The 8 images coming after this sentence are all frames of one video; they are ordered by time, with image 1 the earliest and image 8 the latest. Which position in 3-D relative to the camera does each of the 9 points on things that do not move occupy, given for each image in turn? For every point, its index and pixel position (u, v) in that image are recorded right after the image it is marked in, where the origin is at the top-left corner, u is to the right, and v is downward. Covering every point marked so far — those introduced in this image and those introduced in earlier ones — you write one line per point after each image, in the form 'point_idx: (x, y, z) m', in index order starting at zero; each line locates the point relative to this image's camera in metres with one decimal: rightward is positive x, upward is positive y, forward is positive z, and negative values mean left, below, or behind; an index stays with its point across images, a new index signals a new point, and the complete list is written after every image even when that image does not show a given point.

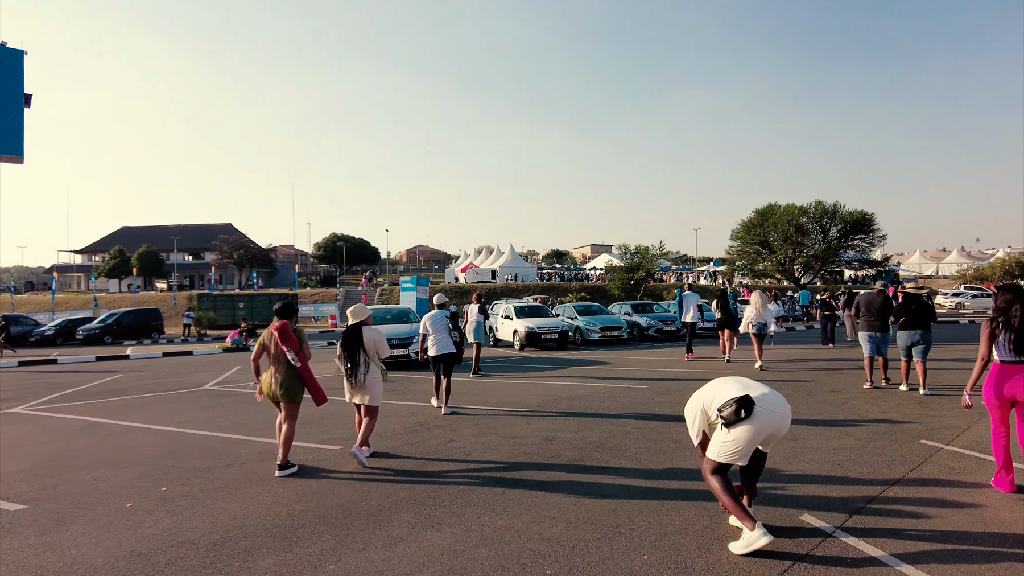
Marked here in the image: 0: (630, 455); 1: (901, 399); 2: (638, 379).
0: (+1.0, -1.4, +5.5) m
1: (+4.5, -1.3, +7.7) m
2: (+2.1, -1.5, +10.9) m
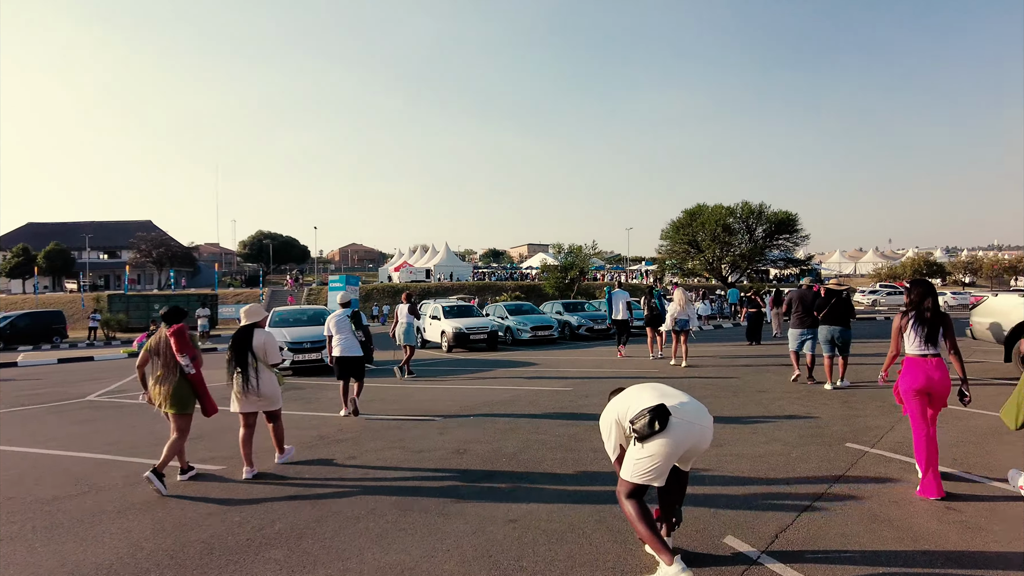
0: (+0.3, -1.4, +5.0) m
1: (+3.6, -1.3, +7.6) m
2: (+0.8, -1.5, +10.5) m
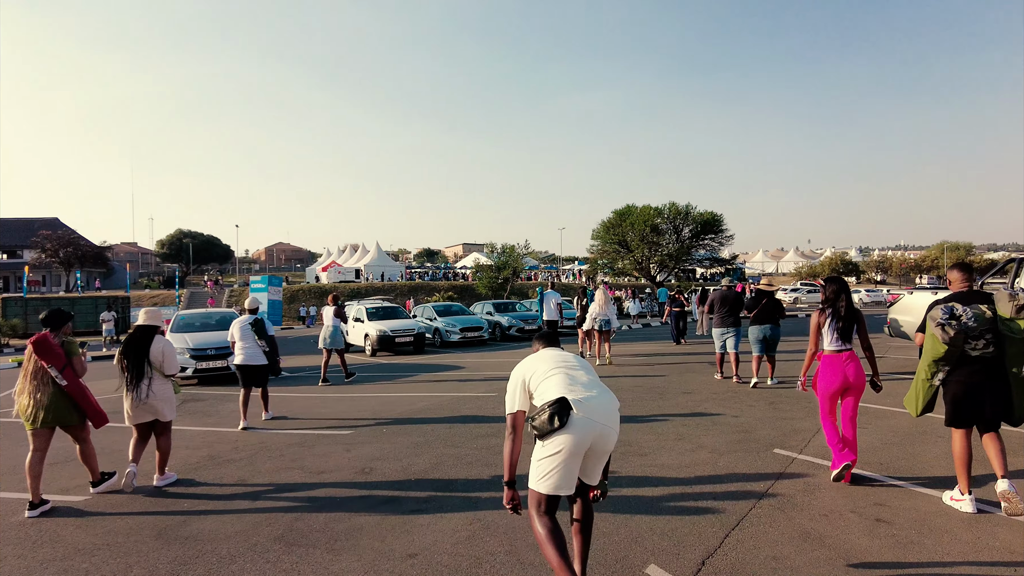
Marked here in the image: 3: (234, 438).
0: (-0.4, -1.4, +4.6) m
1: (+2.7, -1.3, +7.5) m
2: (-0.3, -1.5, +10.1) m
3: (-2.7, -1.4, +6.3) m
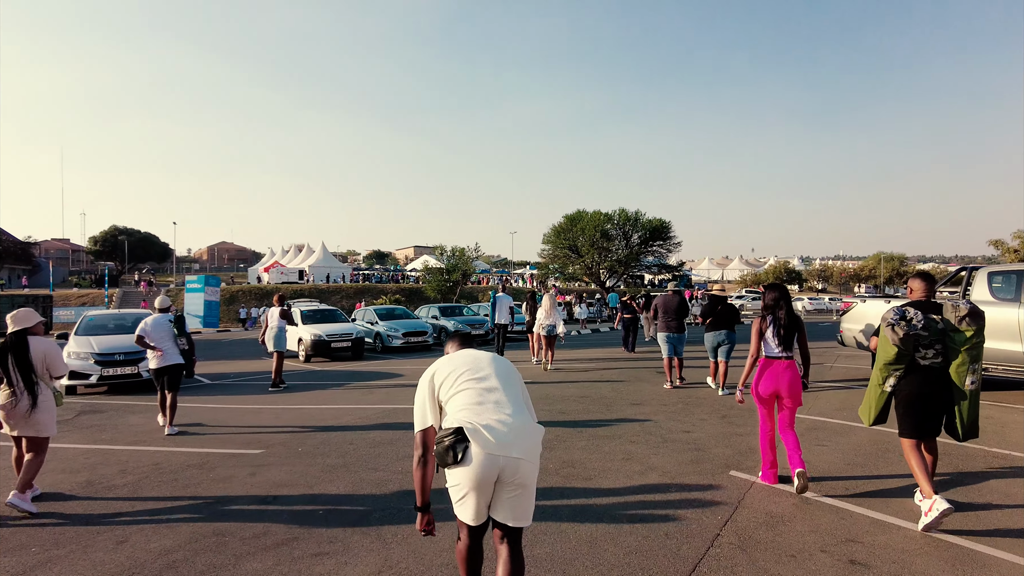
0: (-0.8, -1.4, +3.9) m
1: (+2.0, -1.3, +7.0) m
2: (-1.2, -1.5, +9.5) m
3: (-3.2, -1.4, +5.5) m
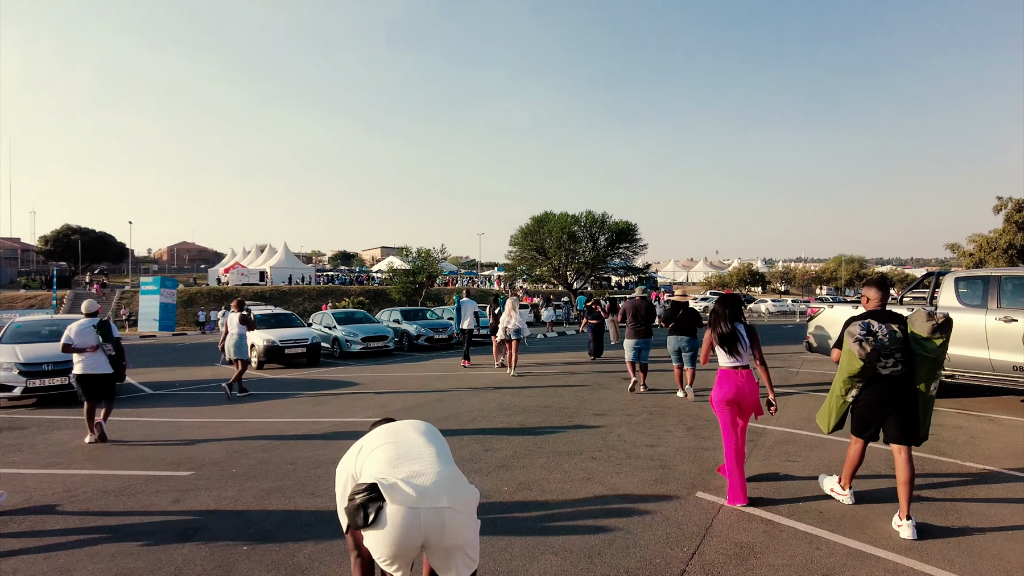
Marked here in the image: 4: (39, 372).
0: (-1.1, -1.4, +3.5) m
1: (+1.6, -1.4, +6.7) m
2: (-1.7, -1.6, +9.0) m
3: (-3.6, -1.5, +5.0) m
4: (-6.0, -1.1, +8.4) m
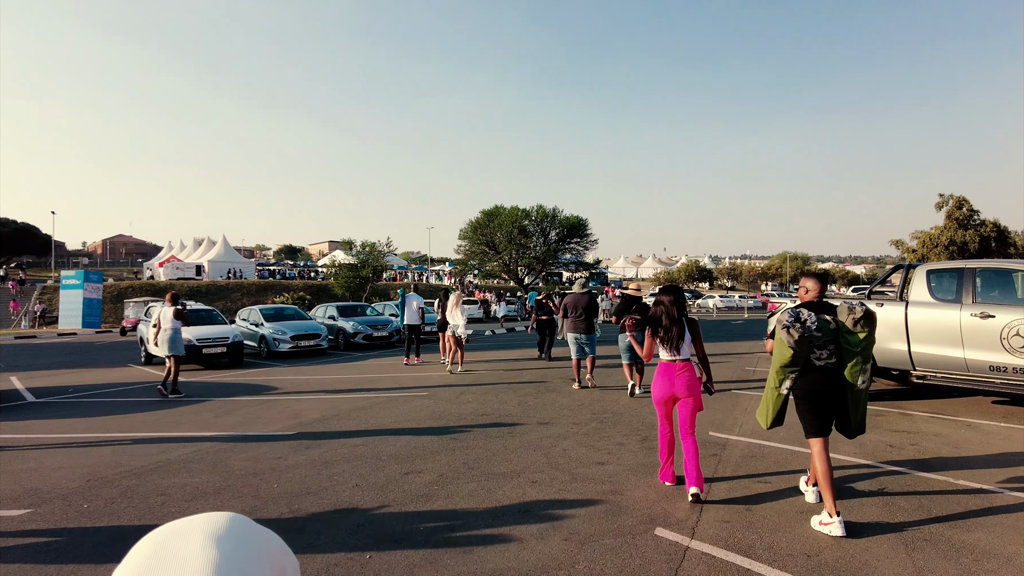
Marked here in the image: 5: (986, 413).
0: (-1.5, -1.4, +2.5) m
1: (+1.0, -1.3, +5.9) m
2: (-2.5, -1.5, +7.9) m
3: (-4.1, -1.4, +3.8) m
4: (-6.8, -1.0, +7.1) m
5: (+4.8, -1.3, +6.8) m
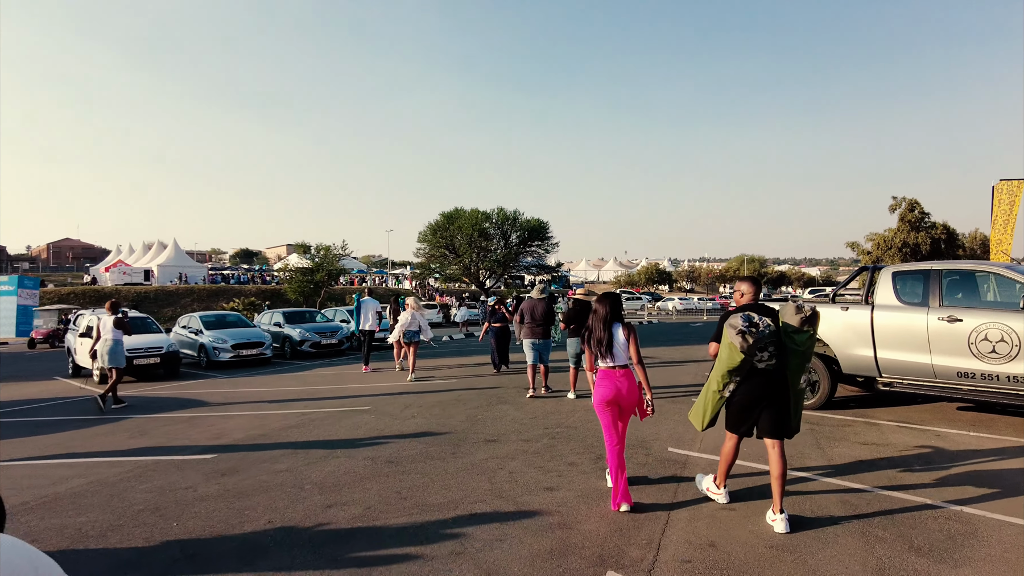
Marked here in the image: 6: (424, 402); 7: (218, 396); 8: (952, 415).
0: (-1.8, -1.4, +1.9) m
1: (+0.5, -1.4, +5.4) m
2: (-3.1, -1.5, +7.2) m
3: (-4.4, -1.5, +3.0) m
4: (-7.3, -1.1, +6.1) m
5: (+4.3, -1.3, +6.5) m
6: (-1.1, -1.4, +8.2) m
7: (-4.4, -1.6, +9.9) m
8: (+4.4, -1.3, +6.6) m
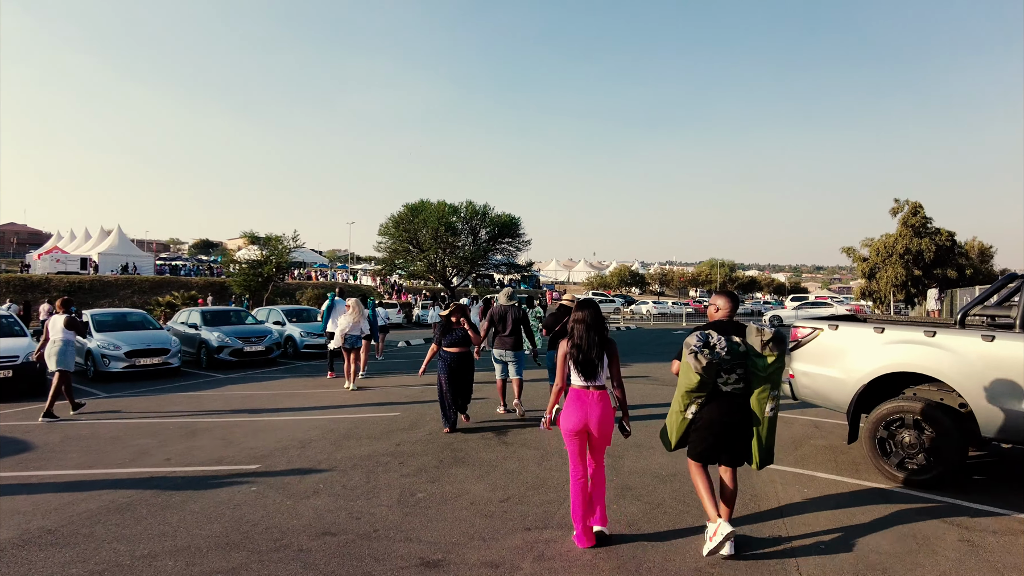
0: (-1.8, -1.4, -0.8) m
1: (+0.3, -1.4, +2.9) m
2: (-3.4, -1.5, +4.5) m
3: (-4.5, -1.4, +0.2) m
4: (-7.5, -0.9, +3.2) m
5: (+4.1, -1.4, +4.1) m
6: (-1.4, -1.5, +5.5) m
7: (-4.8, -1.5, +7.1) m
8: (+4.2, -1.4, +4.3) m
